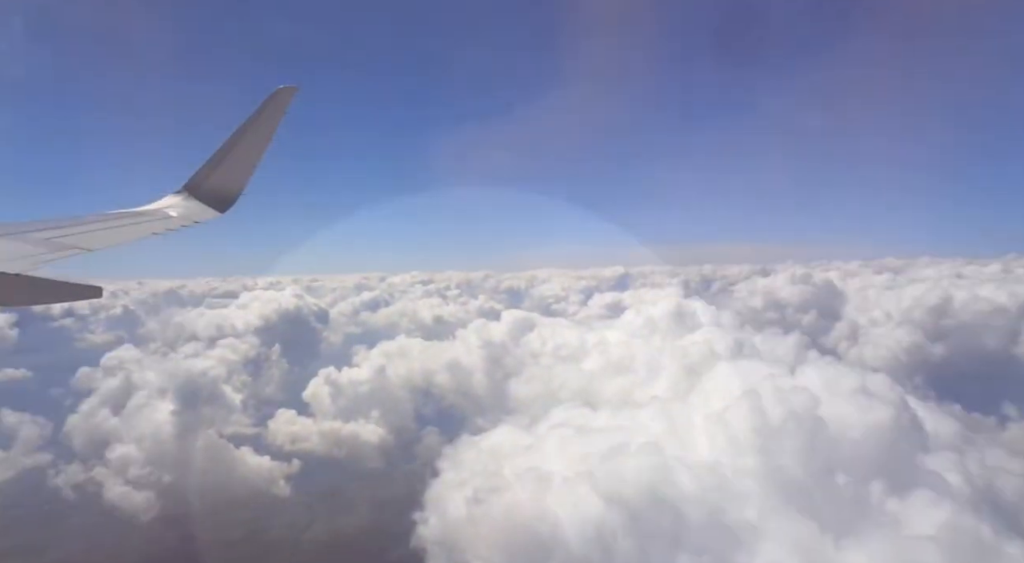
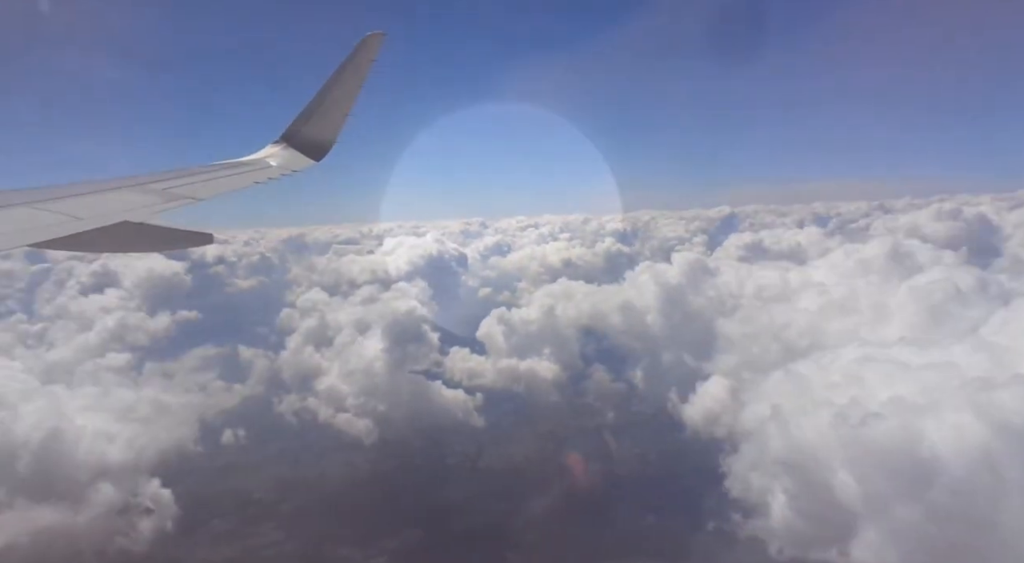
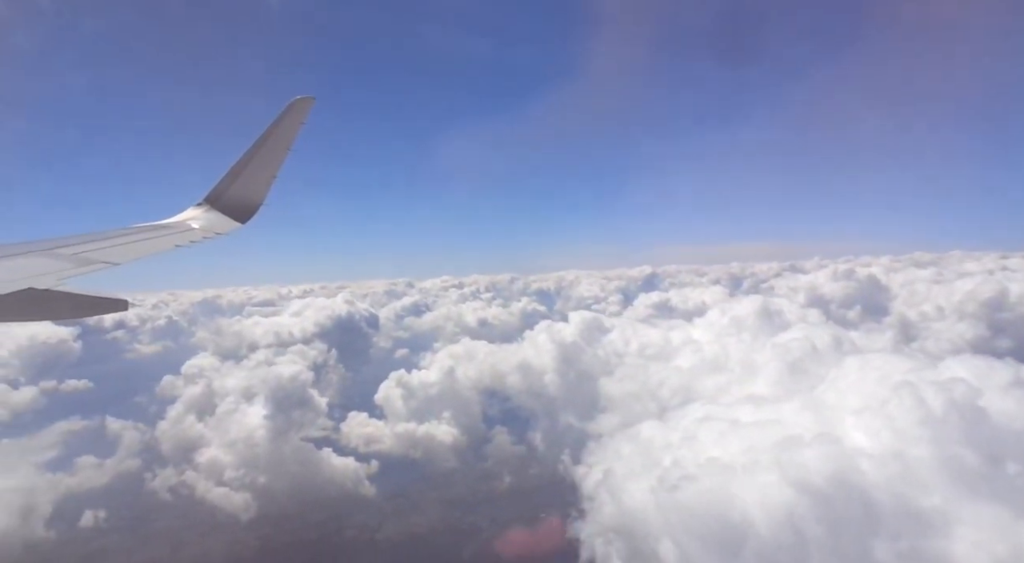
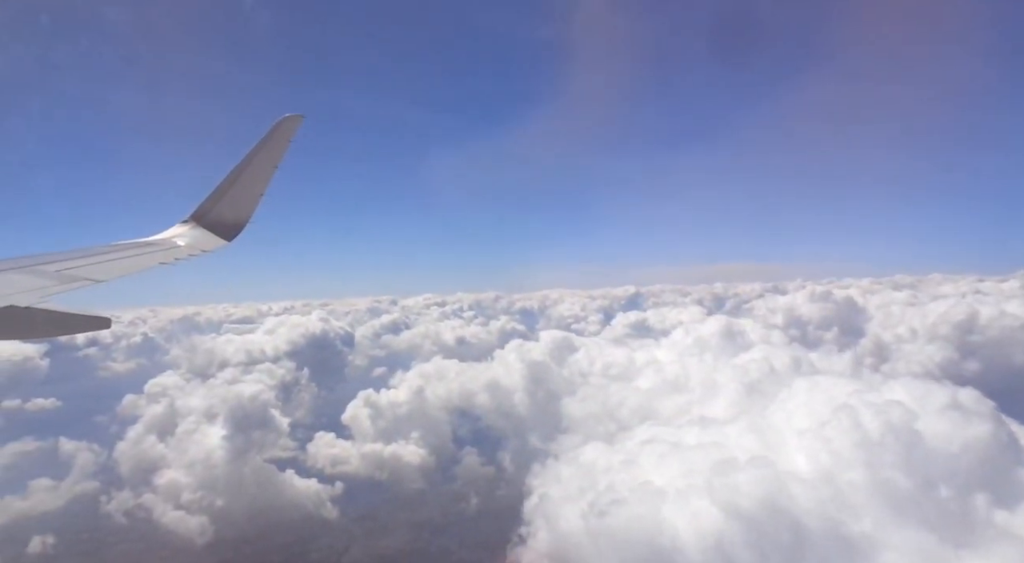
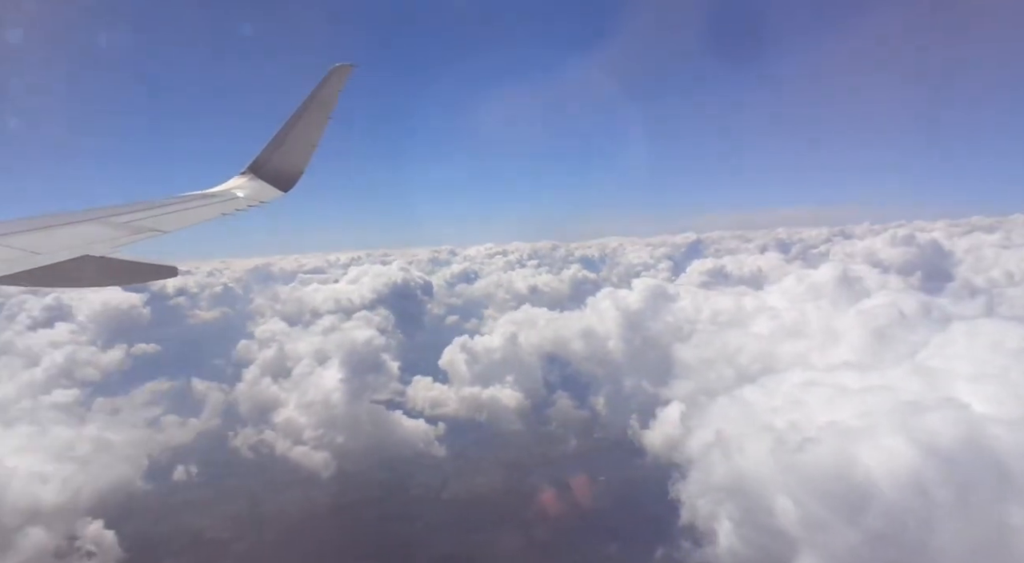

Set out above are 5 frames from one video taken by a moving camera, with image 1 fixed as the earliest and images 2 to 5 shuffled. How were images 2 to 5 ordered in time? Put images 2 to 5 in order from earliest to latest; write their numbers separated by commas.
4, 3, 5, 2
